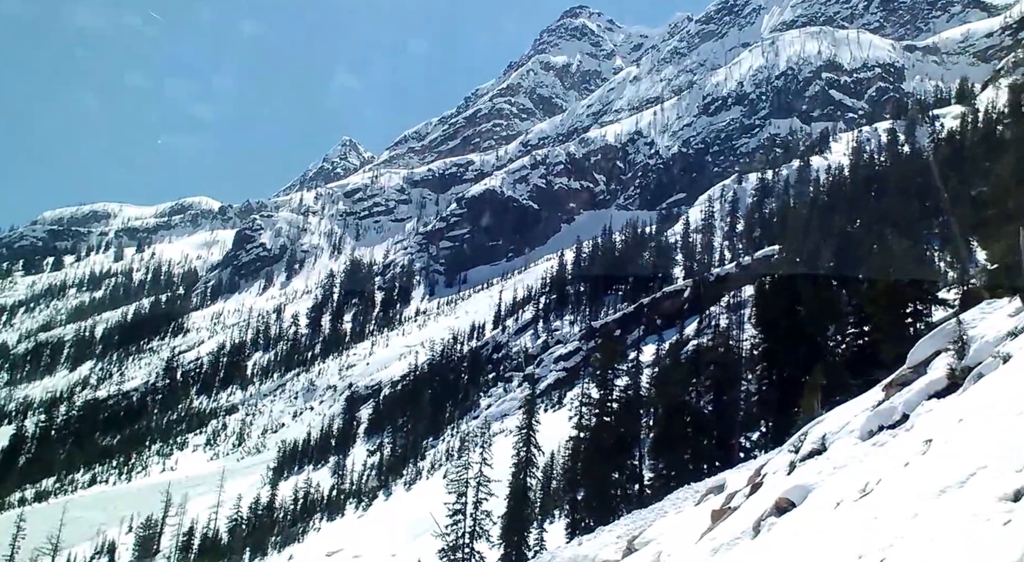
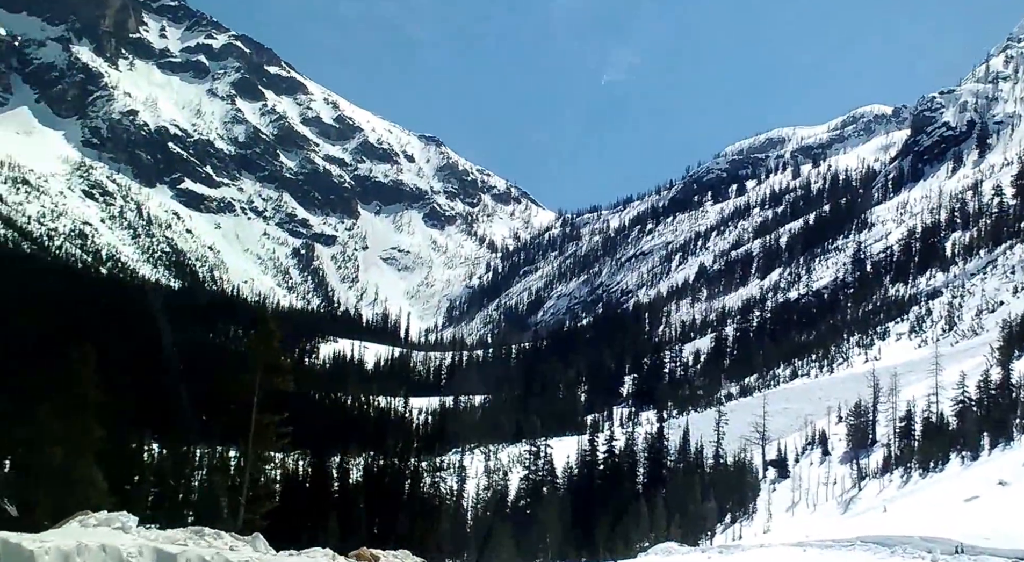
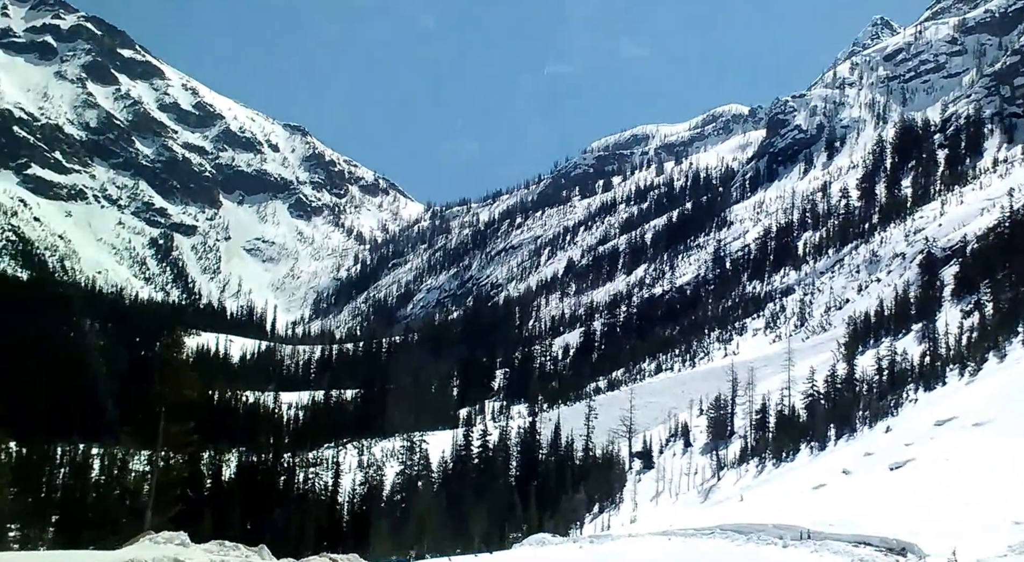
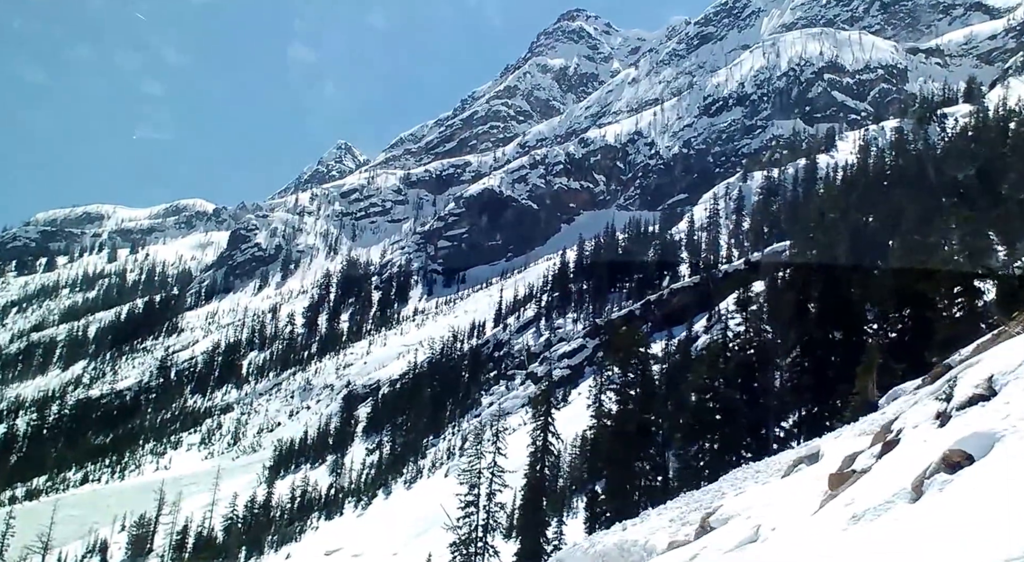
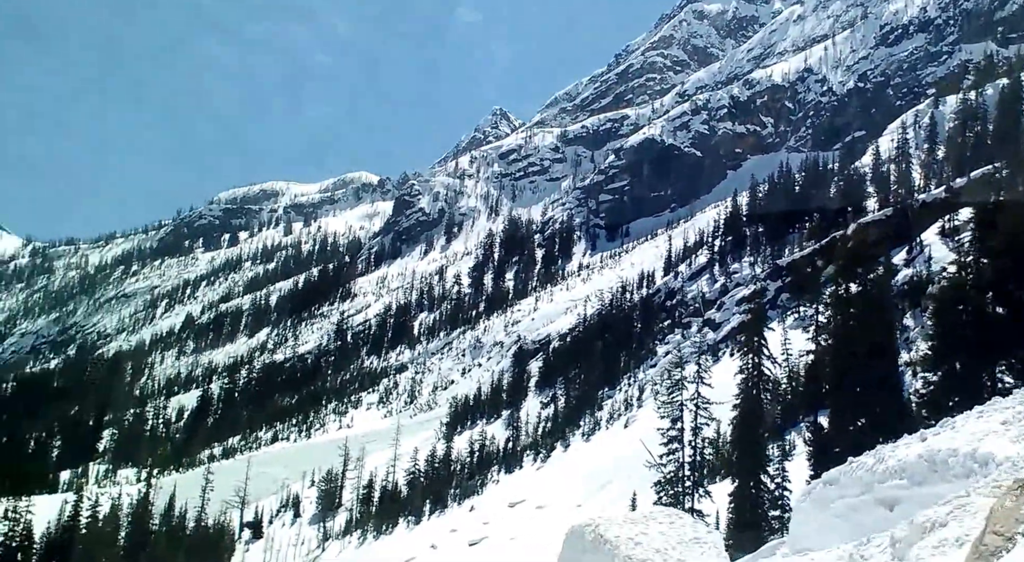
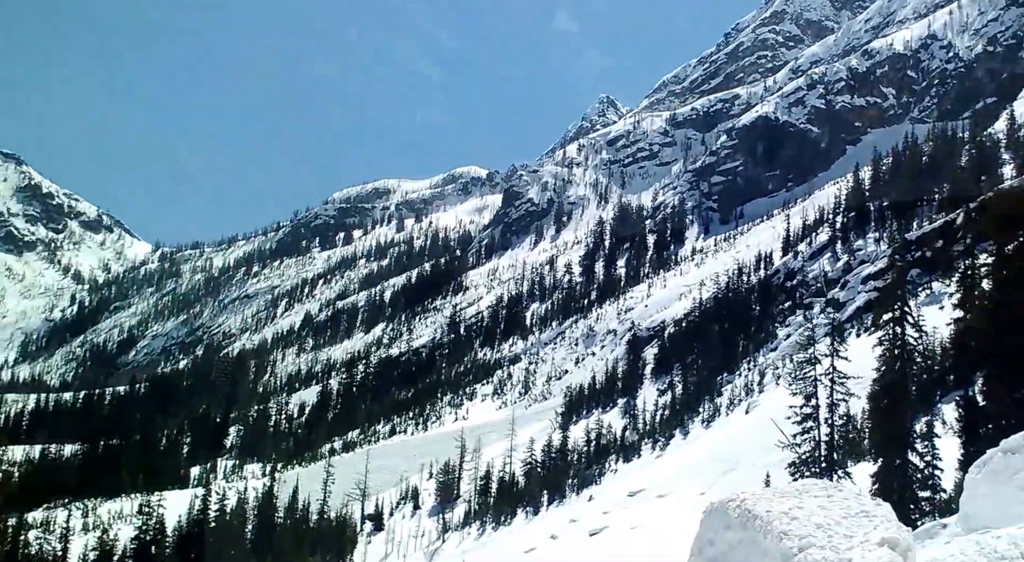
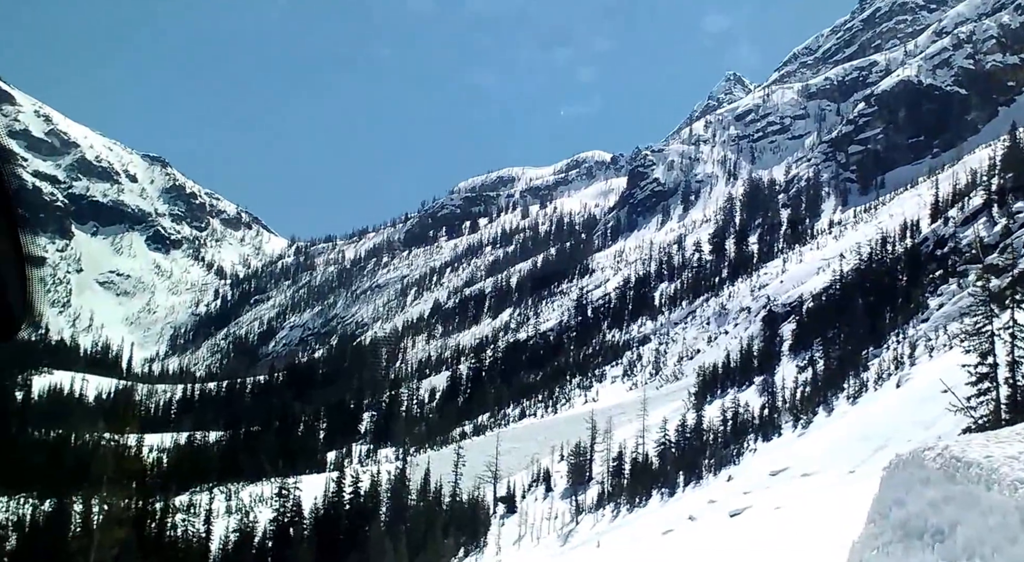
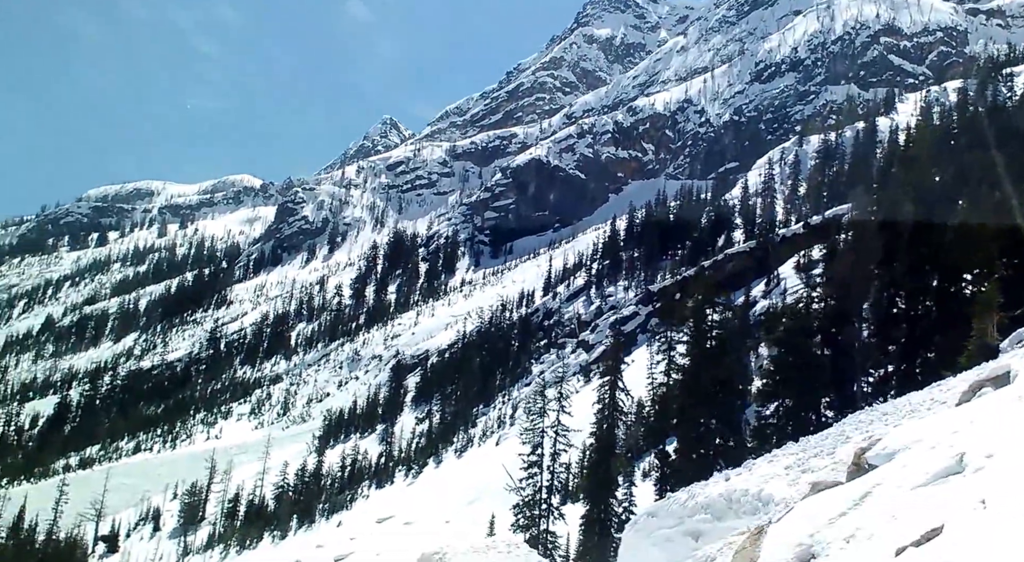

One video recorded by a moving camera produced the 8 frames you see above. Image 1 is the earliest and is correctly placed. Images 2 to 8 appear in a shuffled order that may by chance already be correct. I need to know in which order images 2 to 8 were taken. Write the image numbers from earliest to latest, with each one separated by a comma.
4, 8, 5, 6, 7, 3, 2
